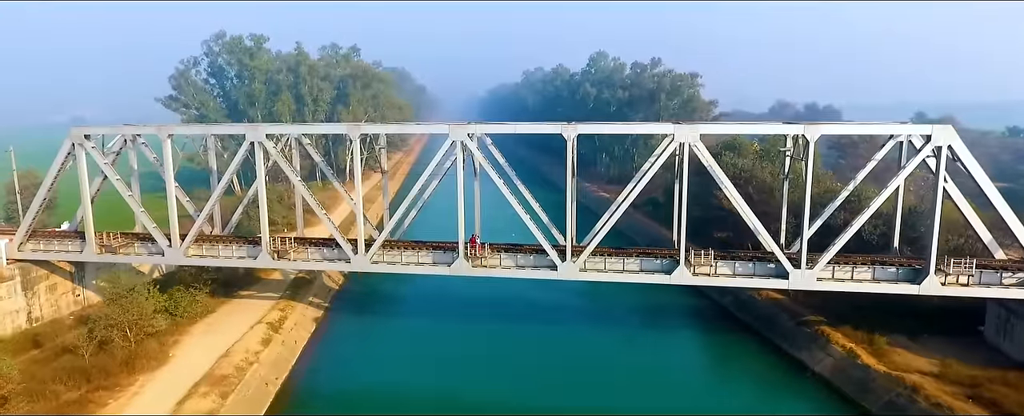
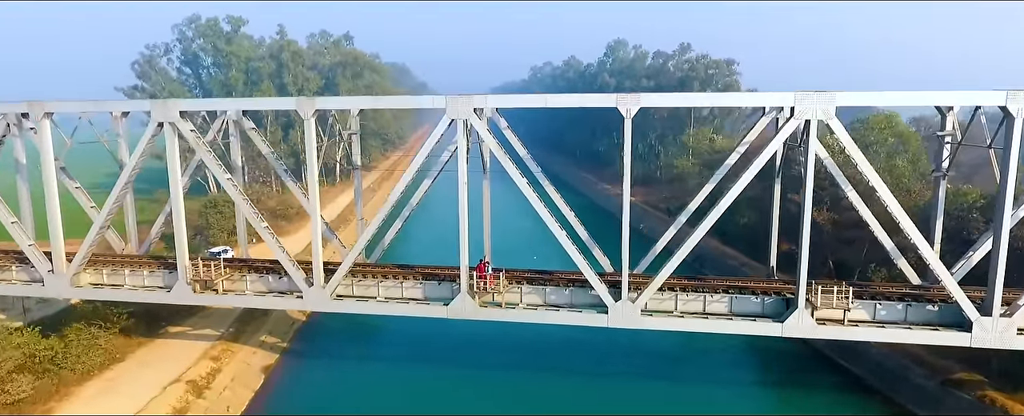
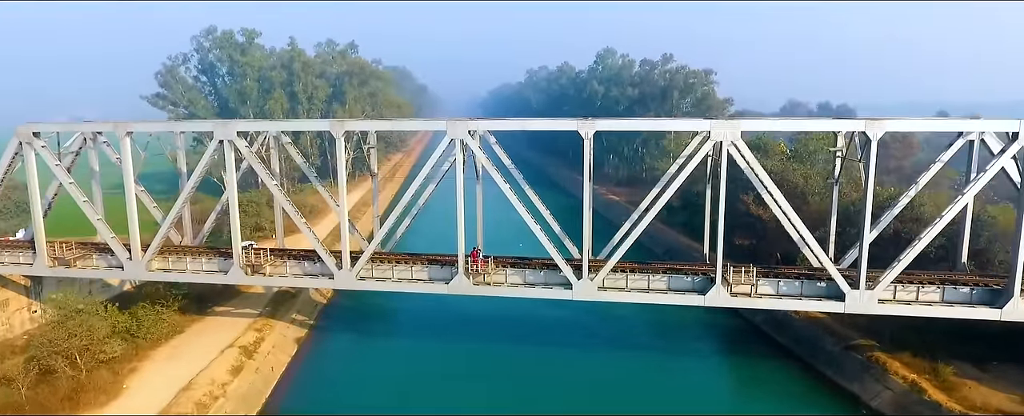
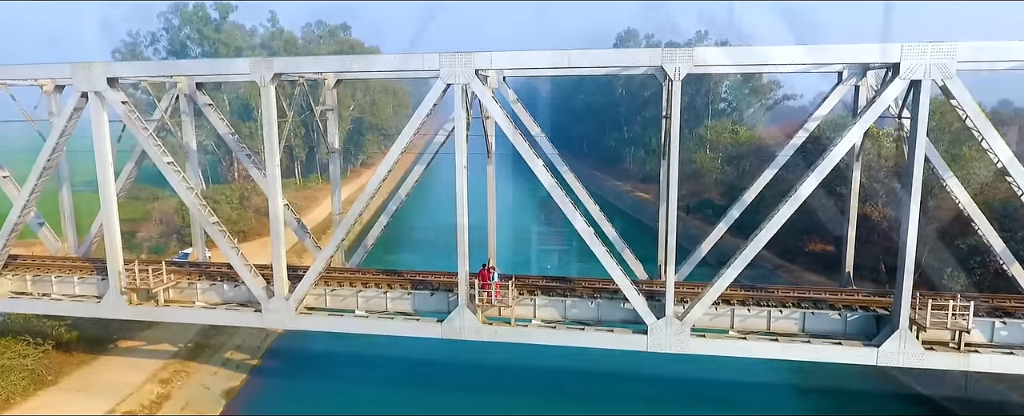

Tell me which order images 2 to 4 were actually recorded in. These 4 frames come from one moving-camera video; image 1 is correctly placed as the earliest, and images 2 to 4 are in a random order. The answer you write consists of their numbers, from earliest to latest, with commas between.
3, 2, 4
